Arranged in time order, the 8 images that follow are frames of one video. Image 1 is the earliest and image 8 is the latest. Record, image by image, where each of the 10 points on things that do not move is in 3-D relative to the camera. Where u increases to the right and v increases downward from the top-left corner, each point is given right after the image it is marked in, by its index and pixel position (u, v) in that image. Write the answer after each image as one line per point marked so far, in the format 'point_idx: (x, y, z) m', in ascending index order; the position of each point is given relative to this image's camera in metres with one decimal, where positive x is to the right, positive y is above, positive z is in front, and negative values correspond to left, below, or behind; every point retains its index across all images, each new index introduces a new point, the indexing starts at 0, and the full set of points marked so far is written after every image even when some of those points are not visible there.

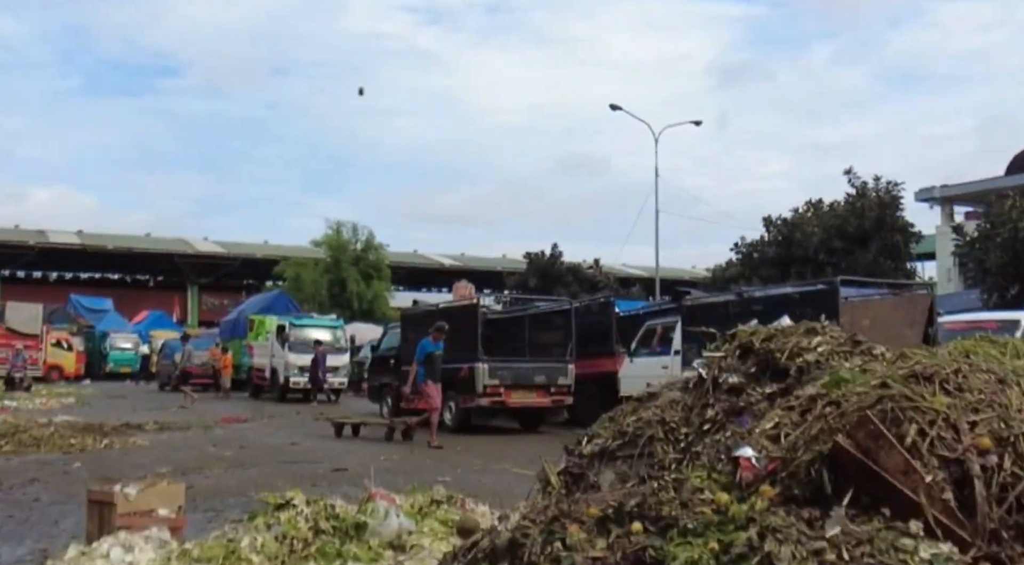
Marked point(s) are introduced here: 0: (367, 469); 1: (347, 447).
0: (-1.9, -2.5, +12.2) m
1: (-2.6, -2.7, +15.0) m
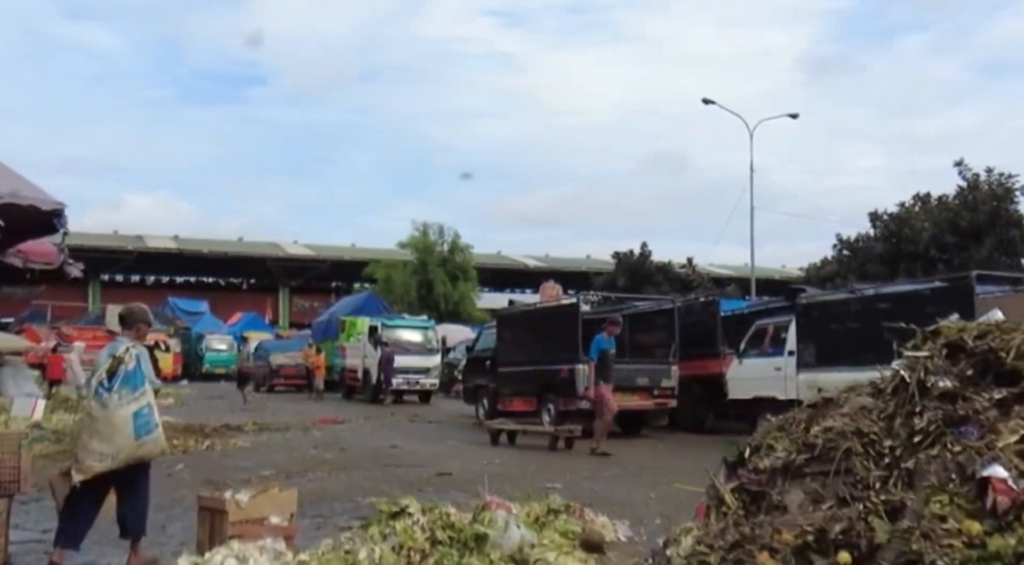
0: (-0.5, -2.5, +11.8) m
1: (-1.0, -2.7, +14.6) m
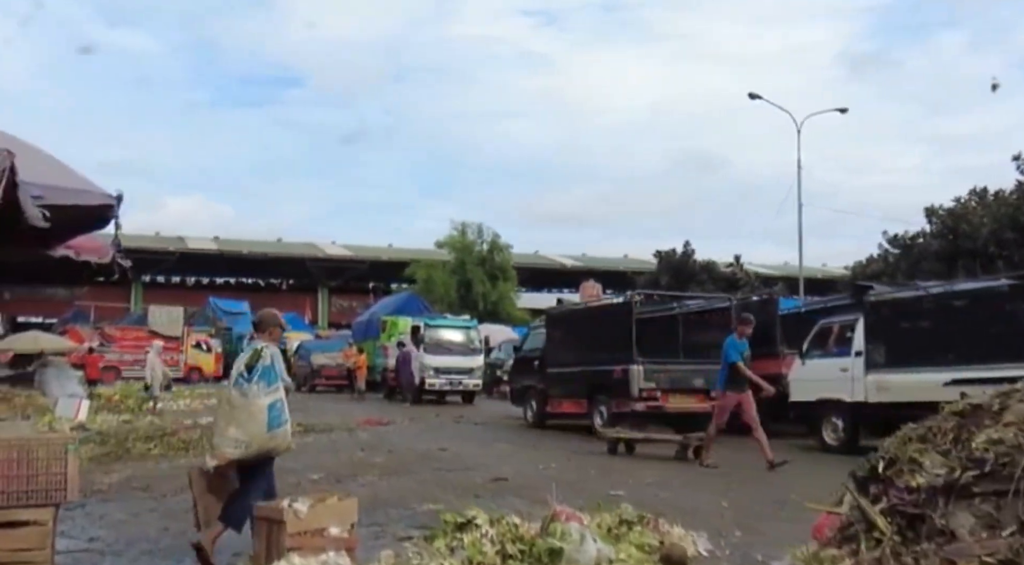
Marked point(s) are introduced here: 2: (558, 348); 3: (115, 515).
0: (+0.2, -2.4, +11.3) m
1: (-0.1, -2.6, +14.2) m
2: (+0.9, -1.3, +18.1) m
3: (-4.0, -2.4, +9.3) m
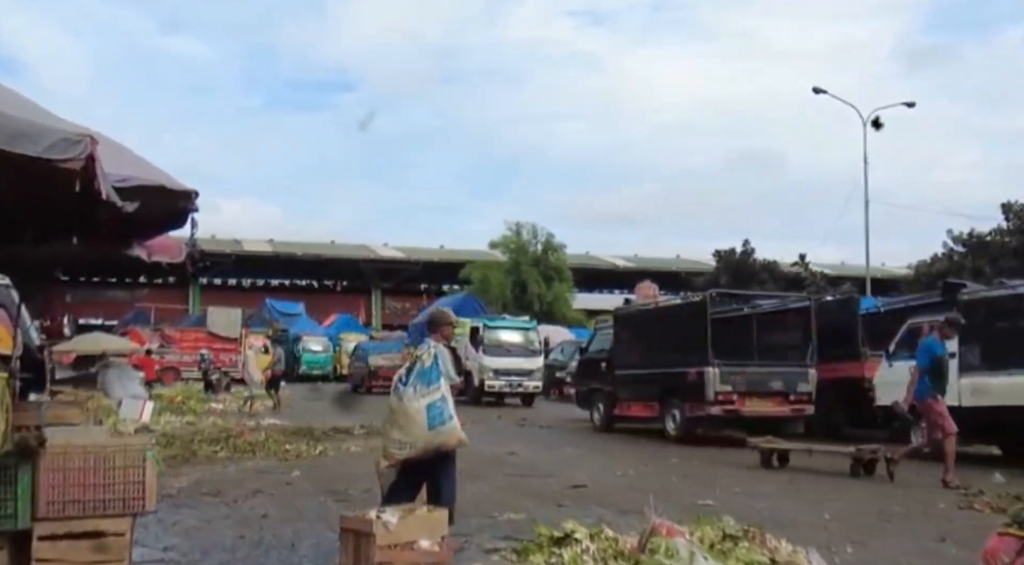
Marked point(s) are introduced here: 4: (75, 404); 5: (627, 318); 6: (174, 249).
0: (+1.2, -2.4, +10.8) m
1: (+0.9, -2.6, +13.7) m
2: (+2.2, -1.3, +17.6) m
3: (-3.2, -2.4, +9.1) m
4: (-3.8, -1.1, +8.0) m
5: (+2.2, -0.7, +17.6) m
6: (-3.1, +0.3, +8.3) m
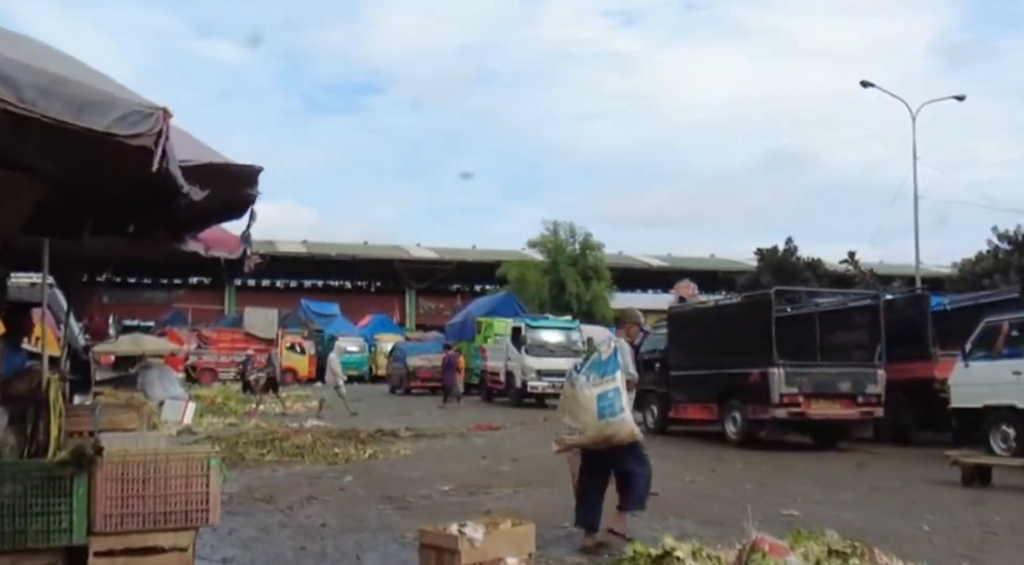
0: (+1.9, -2.4, +10.2) m
1: (+1.8, -2.6, +13.1) m
2: (+3.1, -1.3, +16.9) m
3: (-2.5, -2.3, +8.6) m
4: (-3.2, -1.0, +7.6) m
5: (+3.2, -0.7, +17.0) m
6: (-2.4, +0.3, +7.9) m
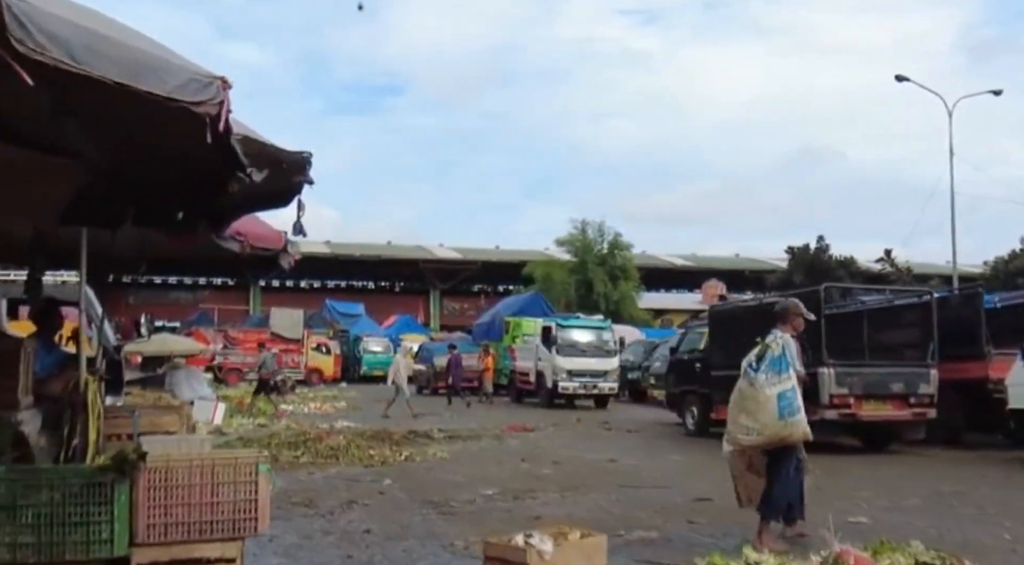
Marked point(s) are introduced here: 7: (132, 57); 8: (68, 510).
0: (+2.4, -2.3, +9.8) m
1: (+2.4, -2.5, +12.7) m
2: (+3.8, -1.2, +16.5) m
3: (-2.0, -2.3, +8.3) m
4: (-2.7, -1.0, +7.3) m
5: (+3.8, -0.6, +16.5) m
6: (-2.0, +0.4, +7.5) m
7: (-1.3, +0.7, +3.1) m
8: (-2.3, -1.2, +4.8) m
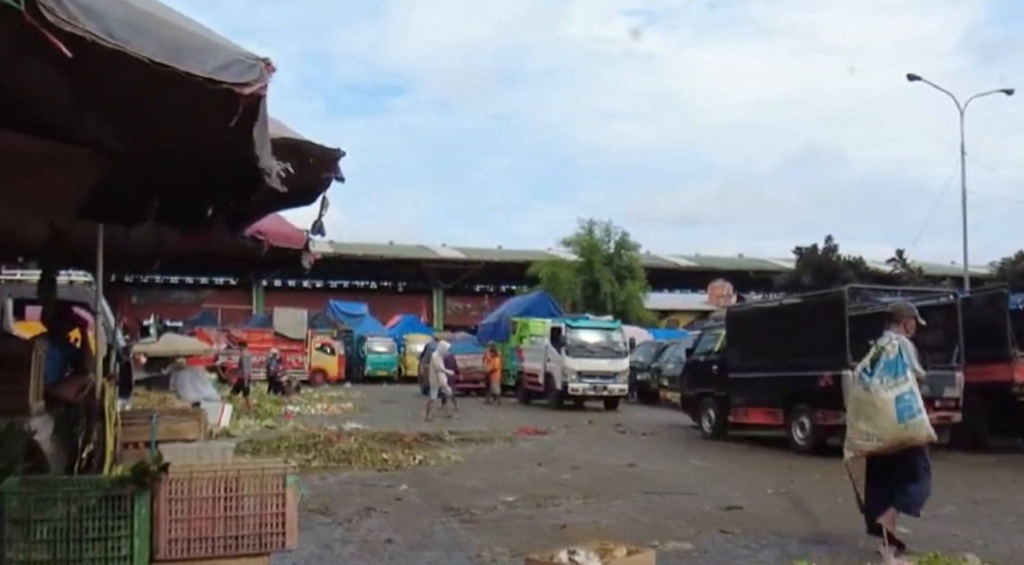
0: (+2.6, -2.3, +9.5) m
1: (+2.6, -2.6, +12.4) m
2: (+4.1, -1.2, +16.2) m
3: (-1.8, -2.3, +8.0) m
4: (-2.5, -1.0, +7.0) m
5: (+4.1, -0.6, +16.2) m
6: (-1.7, +0.4, +7.2) m
7: (-1.0, +0.7, +2.8) m
8: (-2.1, -1.2, +4.5) m
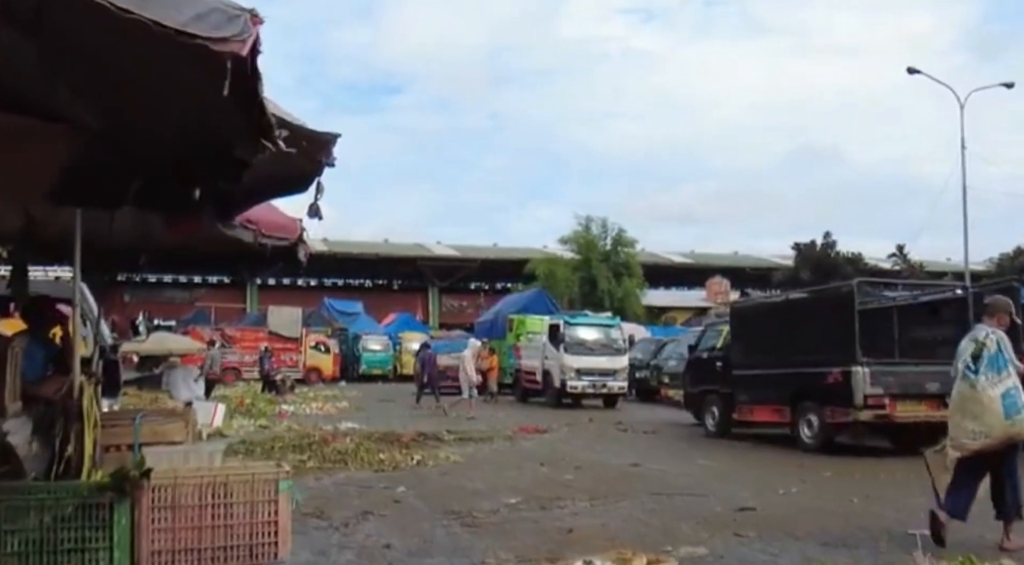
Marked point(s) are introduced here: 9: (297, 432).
0: (+2.7, -2.2, +9.1) m
1: (+2.6, -2.5, +12.0) m
2: (+4.1, -1.1, +15.8) m
3: (-1.8, -2.3, +7.6) m
4: (-2.4, -0.9, +6.6) m
5: (+4.1, -0.5, +15.8) m
6: (-1.7, +0.4, +6.8) m
7: (-1.0, +0.8, +2.4) m
8: (-2.0, -1.2, +4.1) m
9: (-4.6, -3.2, +19.5) m
